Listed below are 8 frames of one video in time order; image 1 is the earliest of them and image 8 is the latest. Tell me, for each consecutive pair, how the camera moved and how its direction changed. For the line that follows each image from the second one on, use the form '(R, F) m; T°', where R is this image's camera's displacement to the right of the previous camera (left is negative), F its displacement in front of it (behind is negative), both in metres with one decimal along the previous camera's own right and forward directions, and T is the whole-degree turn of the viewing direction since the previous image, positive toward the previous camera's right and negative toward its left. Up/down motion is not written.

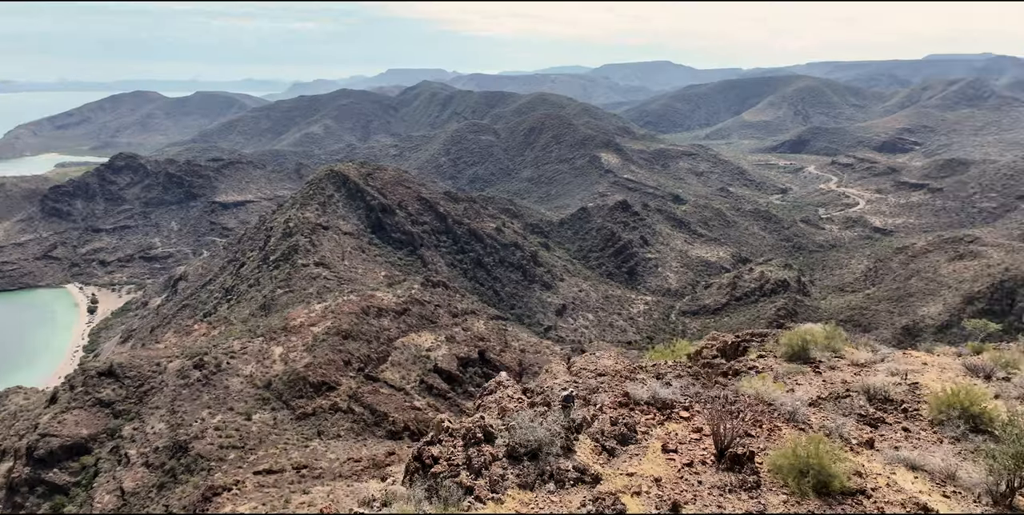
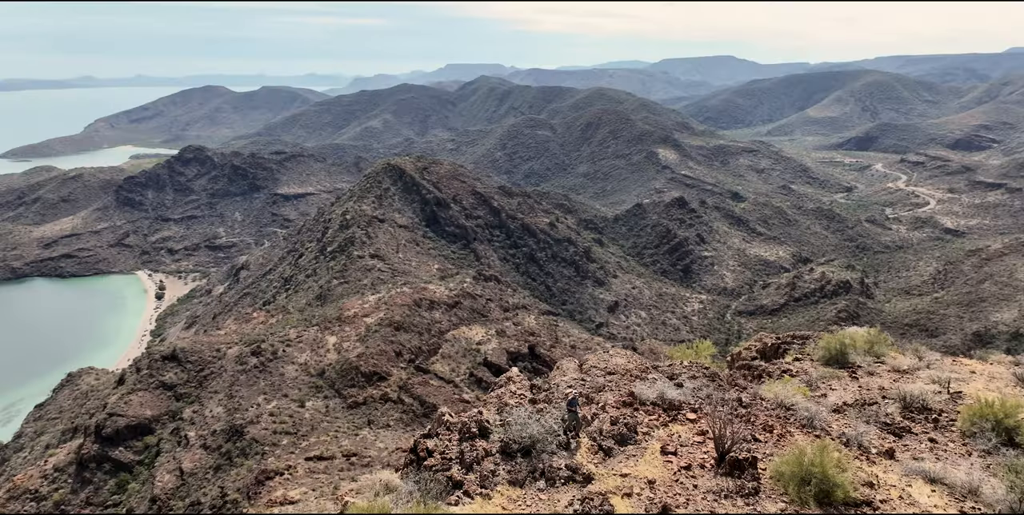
(+0.3, 0.0) m; -4°
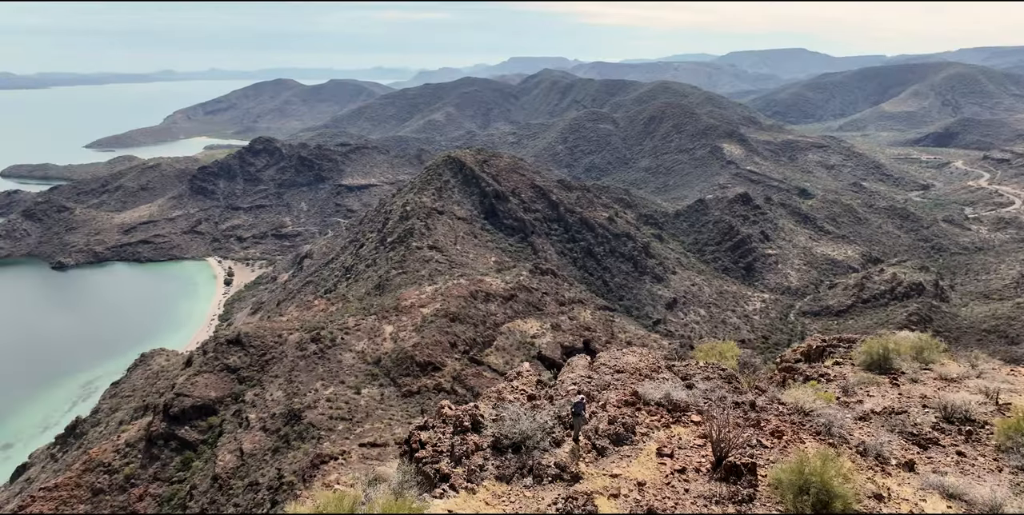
(+0.3, 0.0) m; -5°
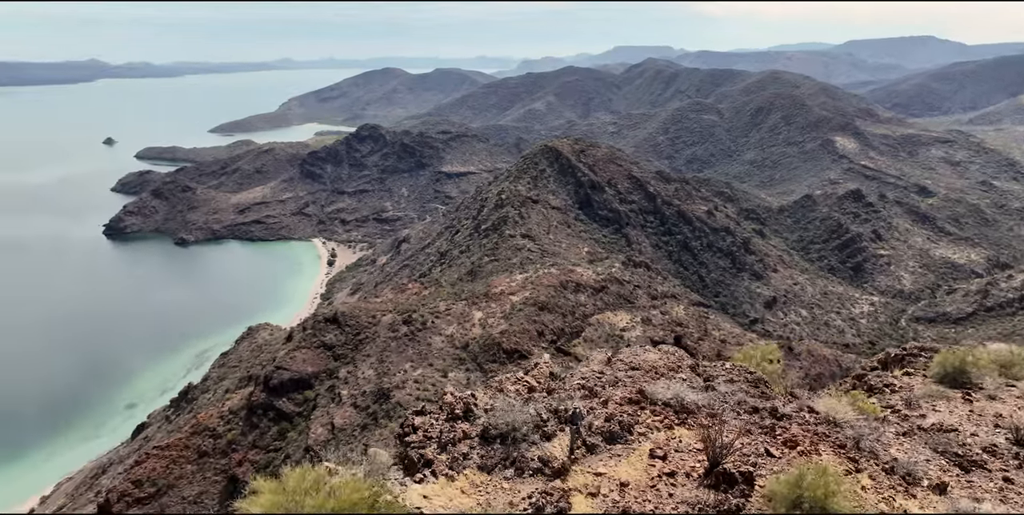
(+0.5, +0.1) m; -8°
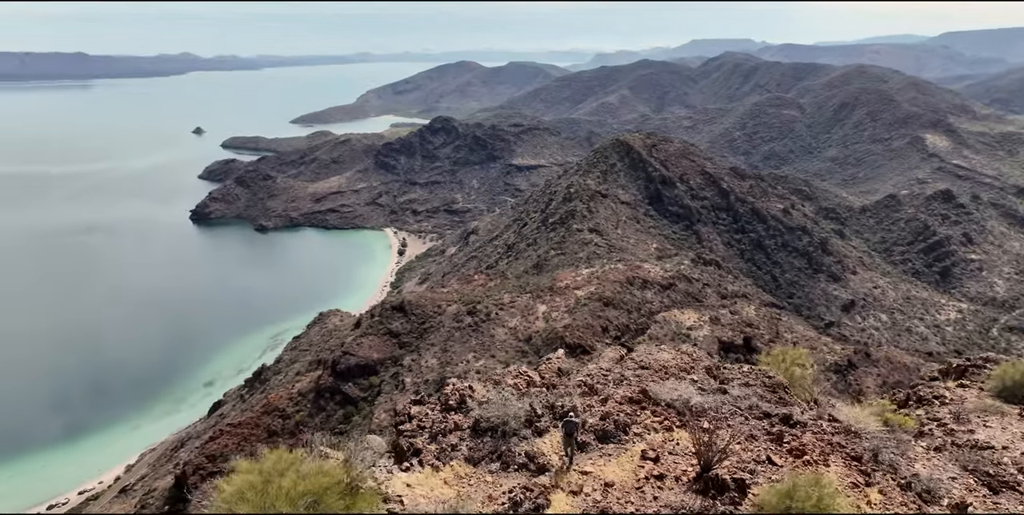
(+0.3, 0.0) m; -5°
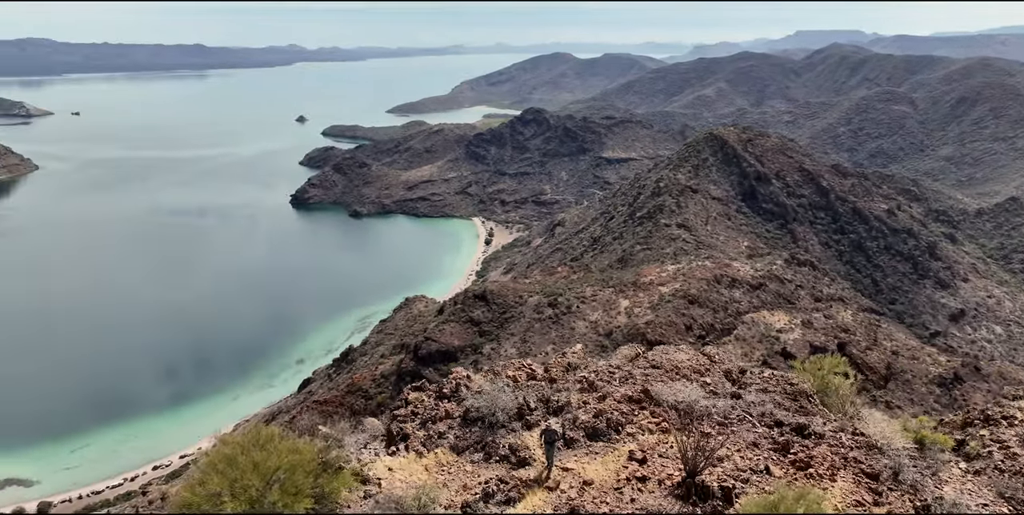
(+0.4, 0.0) m; -7°
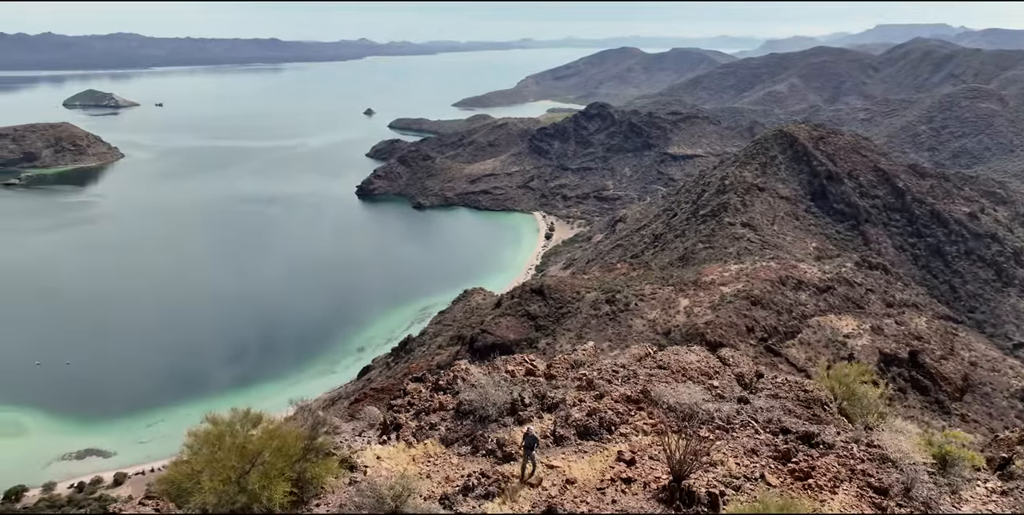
(+0.3, 0.0) m; -5°
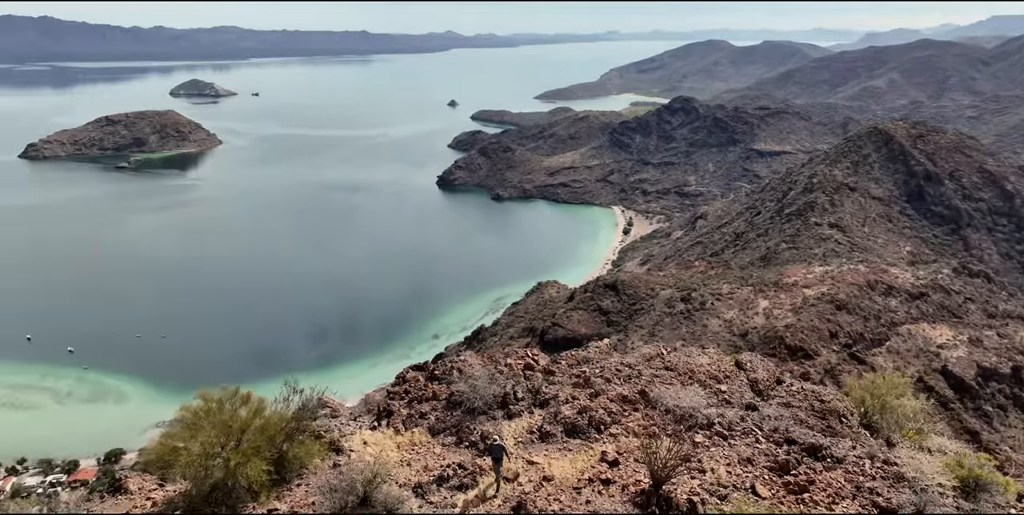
(+0.4, 0.0) m; -6°
